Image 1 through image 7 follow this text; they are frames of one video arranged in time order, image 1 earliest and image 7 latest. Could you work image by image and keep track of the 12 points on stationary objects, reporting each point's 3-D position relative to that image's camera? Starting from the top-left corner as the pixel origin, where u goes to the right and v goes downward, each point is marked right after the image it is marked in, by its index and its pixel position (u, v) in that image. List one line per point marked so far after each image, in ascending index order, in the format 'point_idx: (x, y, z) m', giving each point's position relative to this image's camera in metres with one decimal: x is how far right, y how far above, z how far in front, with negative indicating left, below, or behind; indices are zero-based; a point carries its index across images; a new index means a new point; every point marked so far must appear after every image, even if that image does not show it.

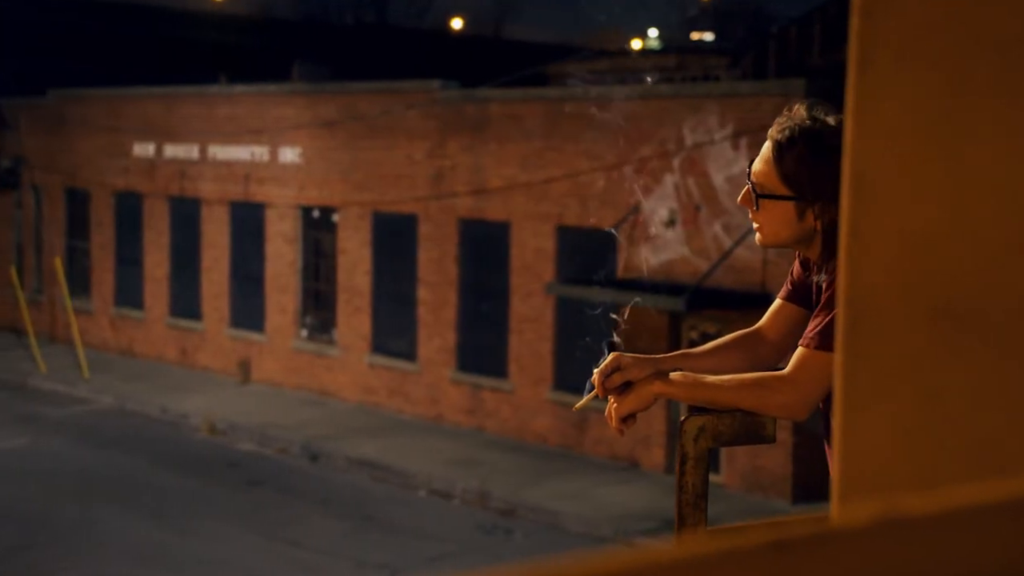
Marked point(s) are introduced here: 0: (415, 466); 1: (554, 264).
0: (-1.1, -2.0, +16.3) m
1: (+0.5, +0.3, +16.5) m
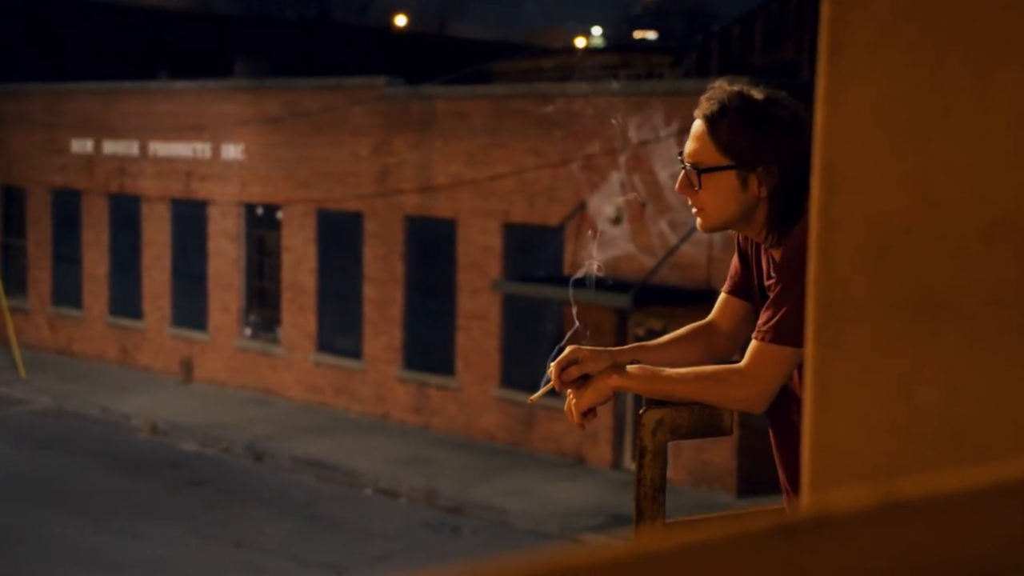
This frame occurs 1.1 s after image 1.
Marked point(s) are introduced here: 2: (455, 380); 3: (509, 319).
0: (-1.7, -2.0, +16.2) m
1: (-0.1, +0.3, +16.5) m
2: (-0.6, -1.1, +17.2) m
3: (0.0, -0.3, +16.6) m
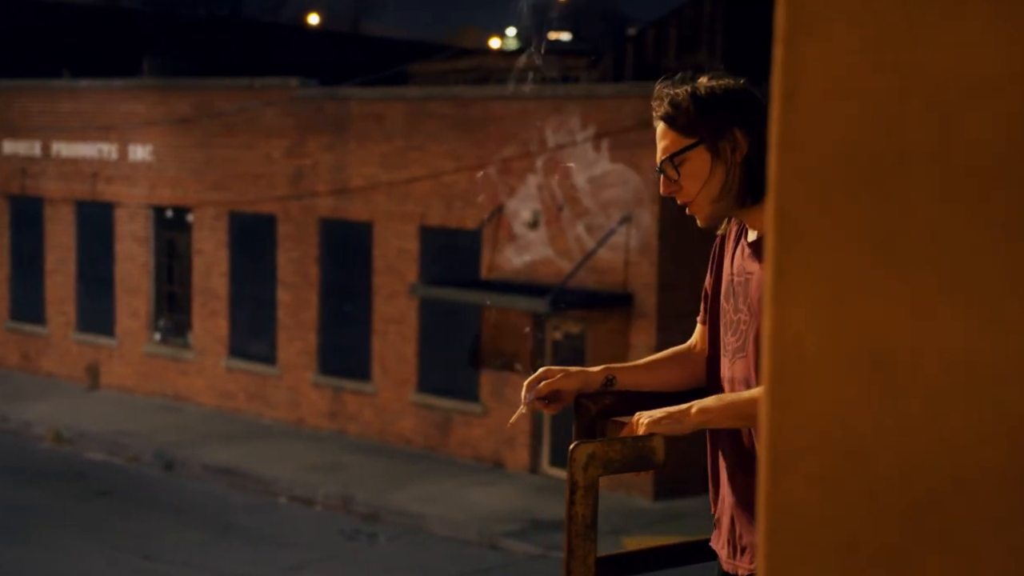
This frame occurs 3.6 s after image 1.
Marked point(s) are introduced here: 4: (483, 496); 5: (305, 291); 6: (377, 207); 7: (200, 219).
0: (-2.6, -2.0, +16.0) m
1: (-1.1, +0.3, +16.4) m
2: (-1.6, -1.1, +17.0) m
3: (-1.0, -0.4, +16.5) m
4: (-0.3, -2.1, +14.9) m
5: (-2.5, 0.0, +17.7) m
6: (-1.5, +0.9, +16.7) m
7: (-4.1, +0.9, +19.0) m
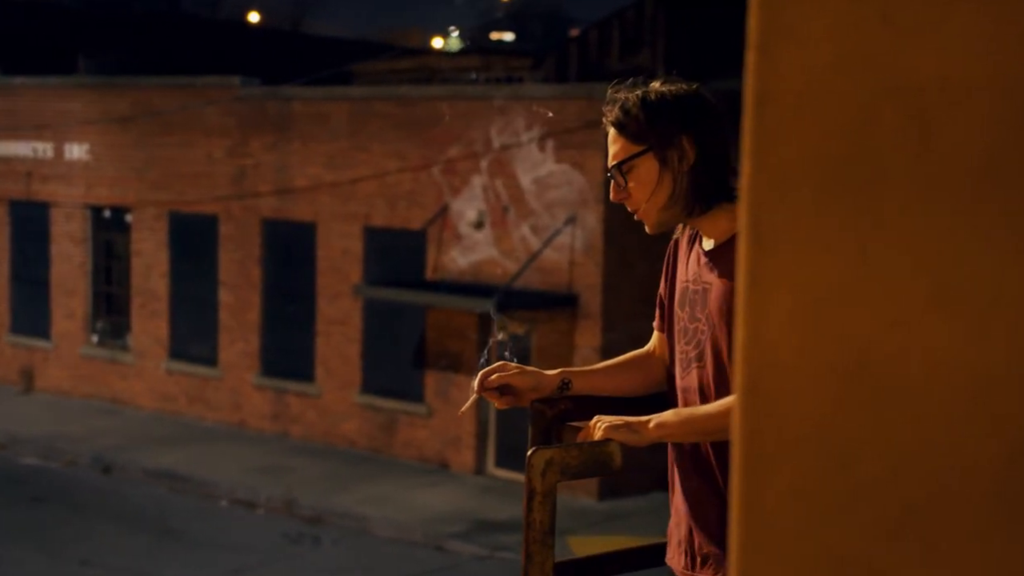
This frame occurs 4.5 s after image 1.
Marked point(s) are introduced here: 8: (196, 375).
0: (-3.2, -2.0, +15.8) m
1: (-1.7, +0.3, +16.2) m
2: (-2.3, -1.1, +16.8) m
3: (-1.6, -0.4, +16.4) m
4: (-0.8, -2.1, +14.8) m
5: (-3.2, 0.0, +17.5) m
6: (-2.2, +0.9, +16.5) m
7: (-4.8, +0.9, +18.7) m
8: (-3.9, -1.1, +18.1) m
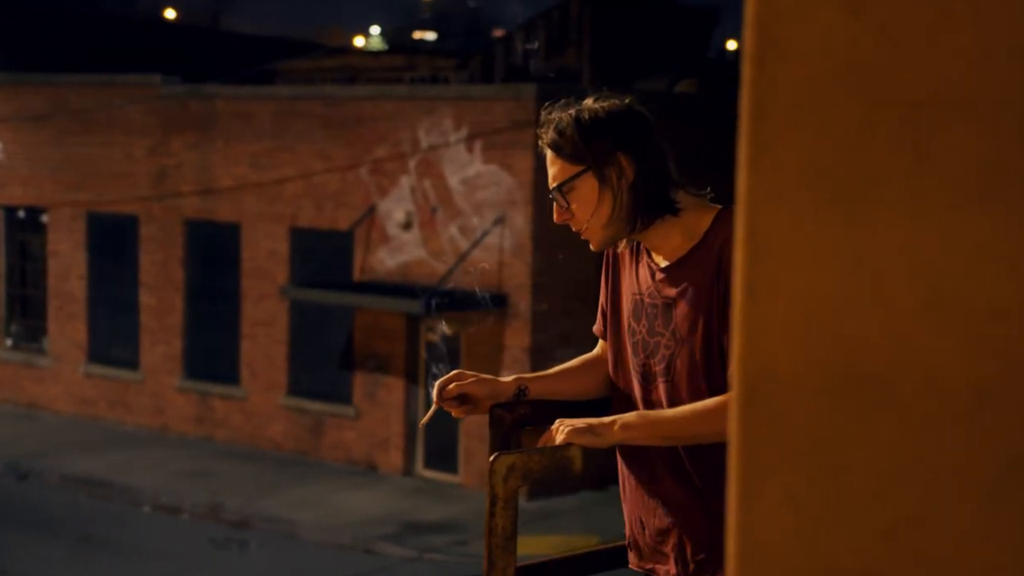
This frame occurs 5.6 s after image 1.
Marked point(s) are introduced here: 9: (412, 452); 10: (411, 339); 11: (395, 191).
0: (-4.0, -2.0, +15.5) m
1: (-2.5, +0.2, +16.1) m
2: (-3.1, -1.1, +16.6) m
3: (-2.4, -0.4, +16.2) m
4: (-1.5, -2.1, +14.7) m
5: (-4.1, -0.1, +17.2) m
6: (-3.0, +0.9, +16.3) m
7: (-5.9, +0.9, +18.3) m
8: (-4.9, -1.1, +17.7) m
9: (-1.0, -1.7, +15.4) m
10: (-1.0, -0.5, +15.3) m
11: (-1.2, +1.0, +15.2) m
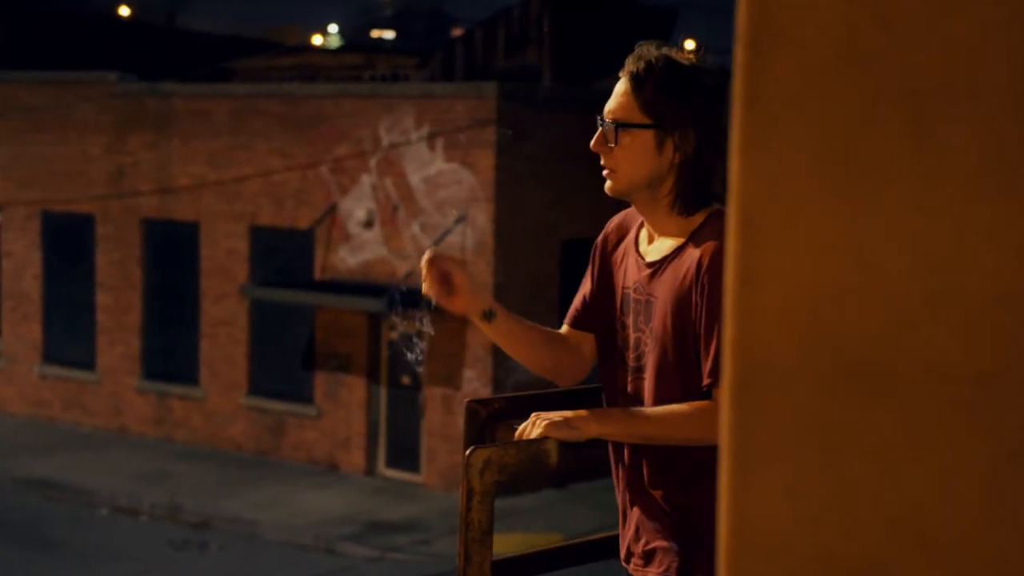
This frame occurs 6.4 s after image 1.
0: (-4.4, -2.0, +15.3) m
1: (-2.9, +0.2, +16.0) m
2: (-3.6, -1.1, +16.5) m
3: (-2.9, -0.4, +16.1) m
4: (-1.9, -2.1, +14.6) m
5: (-4.6, -0.1, +17.0) m
6: (-3.5, +0.9, +16.2) m
7: (-6.4, +0.9, +18.0) m
8: (-5.4, -1.1, +17.5) m
9: (-1.4, -1.7, +15.3) m
10: (-1.4, -0.5, +15.2) m
11: (-1.6, +1.0, +15.1) m
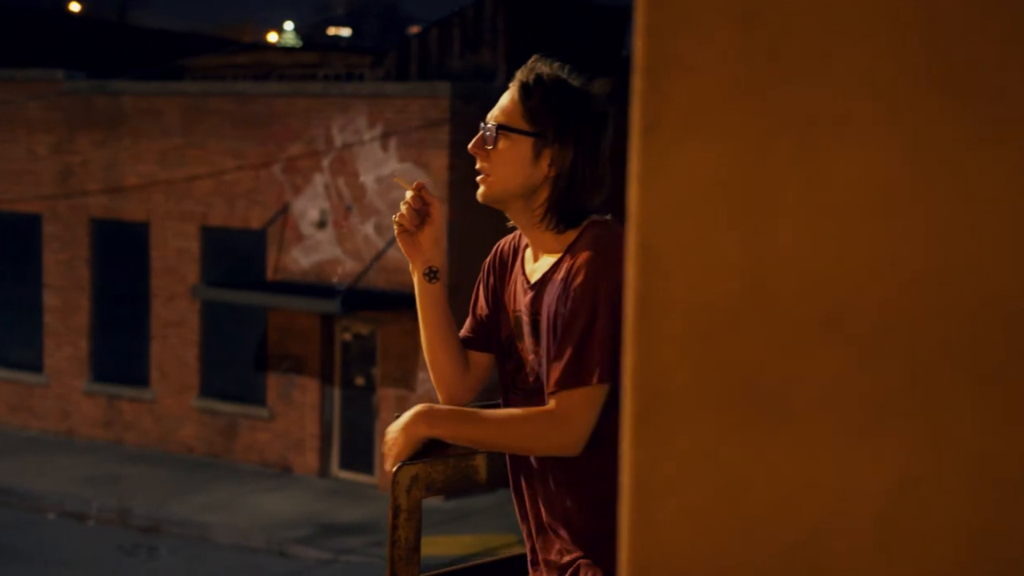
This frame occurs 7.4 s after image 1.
0: (-4.8, -2.0, +15.1) m
1: (-3.4, +0.2, +15.8) m
2: (-4.1, -1.1, +16.3) m
3: (-3.3, -0.4, +15.9) m
4: (-2.4, -2.1, +14.5) m
5: (-5.1, -0.1, +16.9) m
6: (-3.9, +0.9, +16.0) m
7: (-6.9, +0.9, +17.8) m
8: (-5.9, -1.1, +17.3) m
9: (-1.9, -1.7, +15.2) m
10: (-1.9, -0.5, +15.1) m
11: (-2.1, +1.0, +15.0) m
